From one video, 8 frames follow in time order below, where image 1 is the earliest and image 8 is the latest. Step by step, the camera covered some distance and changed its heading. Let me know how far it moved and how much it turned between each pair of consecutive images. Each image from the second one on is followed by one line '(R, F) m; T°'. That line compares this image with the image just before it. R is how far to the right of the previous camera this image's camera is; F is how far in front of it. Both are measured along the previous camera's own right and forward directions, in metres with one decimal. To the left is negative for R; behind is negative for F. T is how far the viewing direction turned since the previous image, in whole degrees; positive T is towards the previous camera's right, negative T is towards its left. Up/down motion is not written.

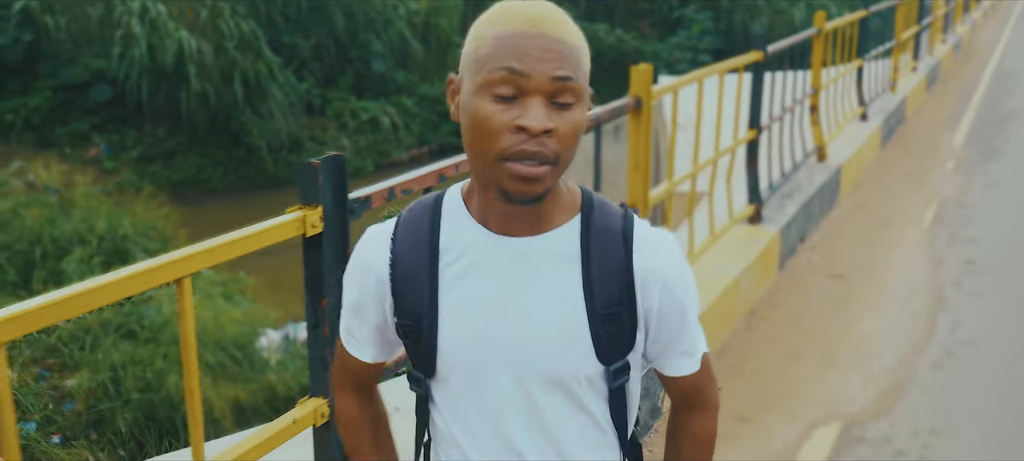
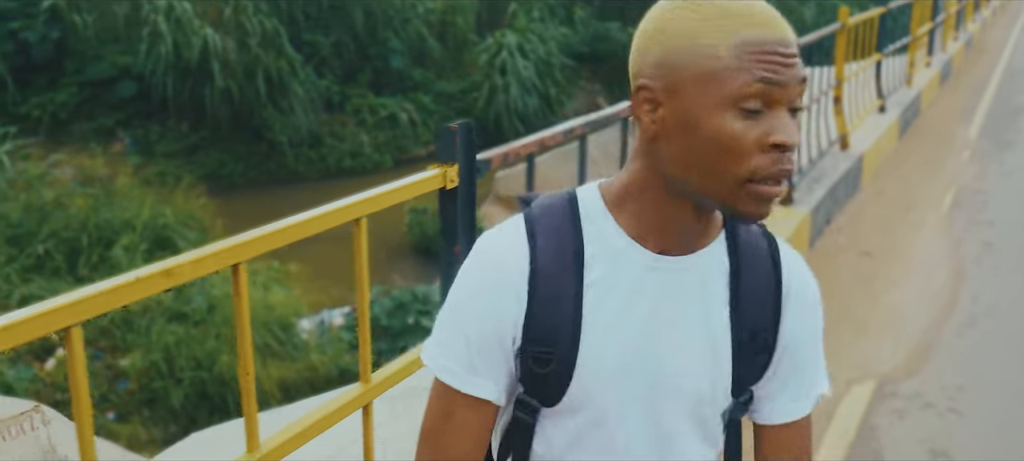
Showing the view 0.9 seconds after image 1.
(-0.2, -0.3) m; 0°
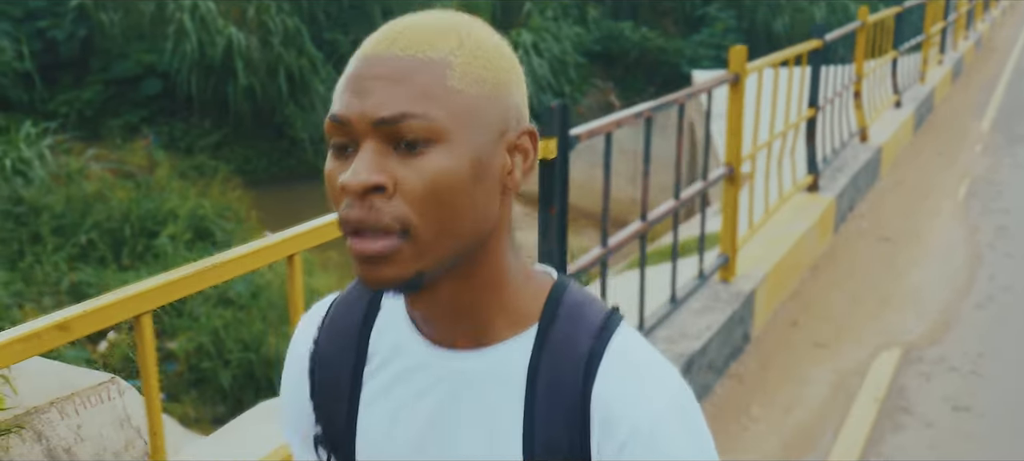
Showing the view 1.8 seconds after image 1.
(-0.2, -0.3) m; 0°
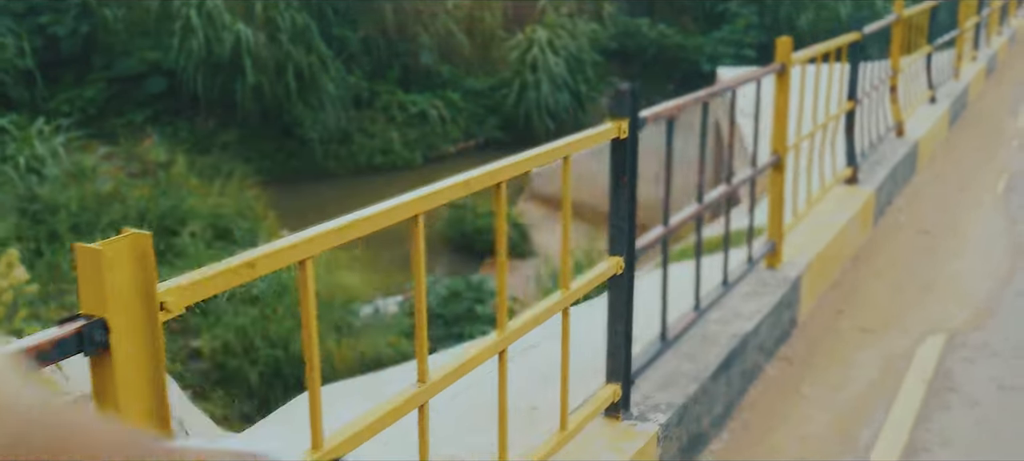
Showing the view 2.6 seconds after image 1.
(+0.1, +0.5) m; -1°
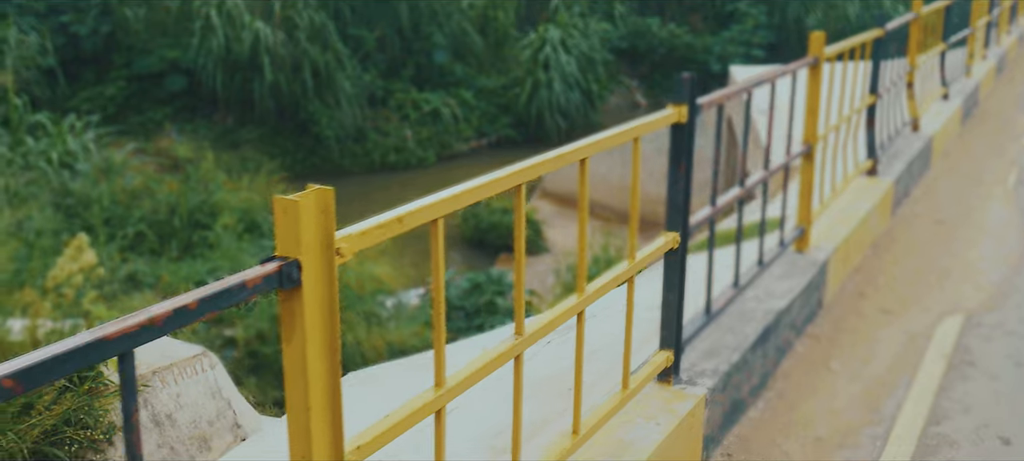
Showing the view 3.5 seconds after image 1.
(-0.1, -0.2) m; 0°
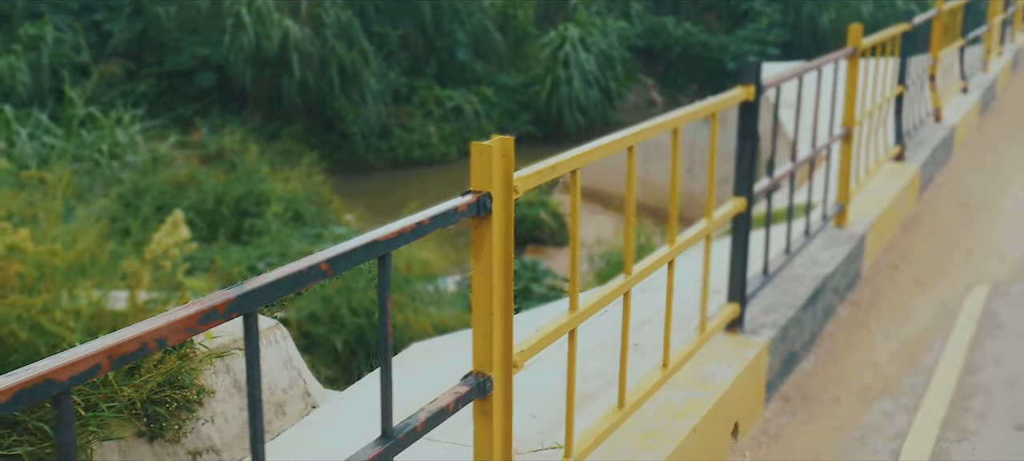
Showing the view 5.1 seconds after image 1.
(-0.2, -0.4) m; 0°
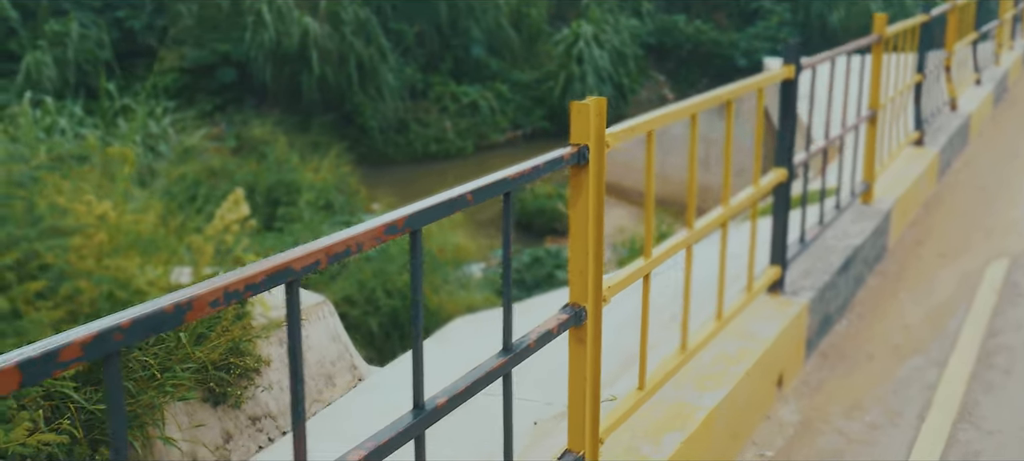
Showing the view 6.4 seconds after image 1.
(-0.2, -0.3) m; 0°
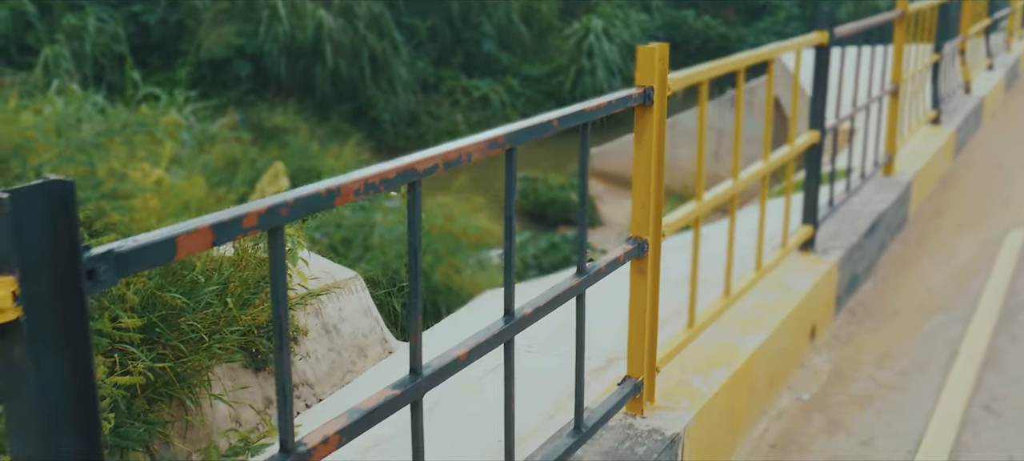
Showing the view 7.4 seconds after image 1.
(-0.1, -0.2) m; 0°
